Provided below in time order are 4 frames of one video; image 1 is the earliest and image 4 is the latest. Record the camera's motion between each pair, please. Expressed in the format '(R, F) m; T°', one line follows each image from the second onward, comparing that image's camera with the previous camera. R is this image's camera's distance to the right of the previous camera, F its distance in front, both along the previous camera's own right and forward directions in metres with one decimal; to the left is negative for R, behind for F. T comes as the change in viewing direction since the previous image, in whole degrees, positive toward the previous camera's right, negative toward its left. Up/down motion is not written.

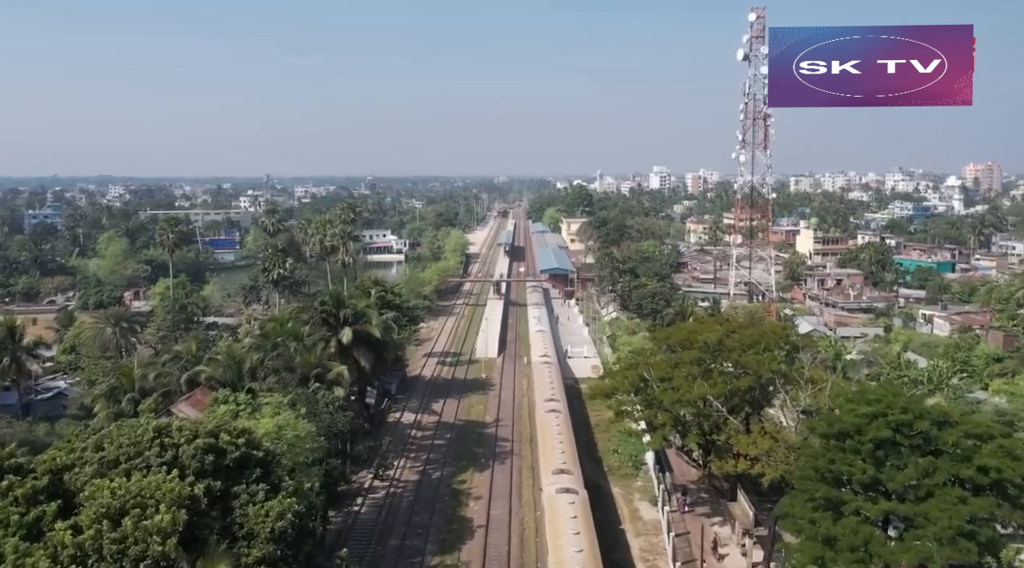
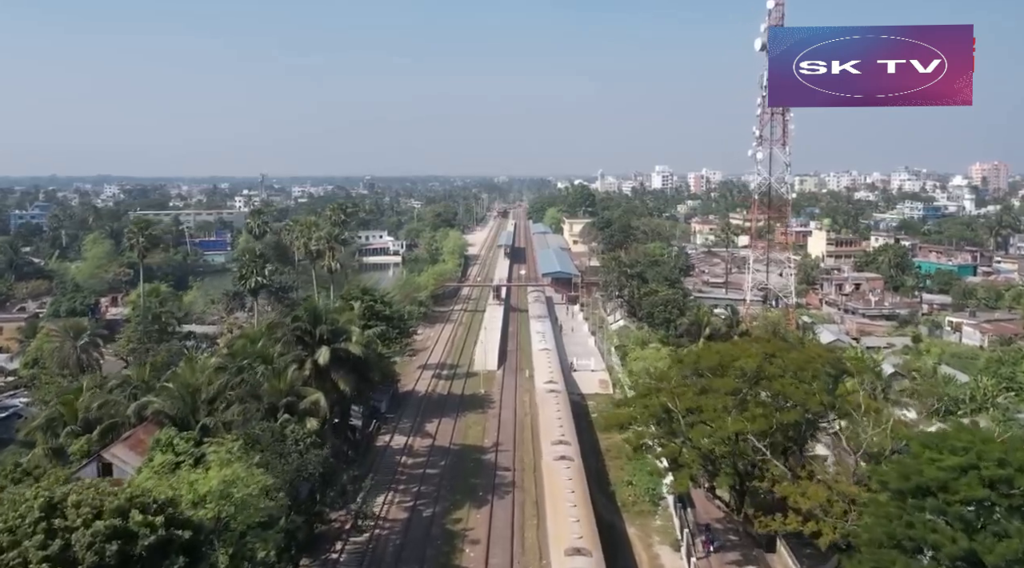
(0.0, +3.2) m; 0°
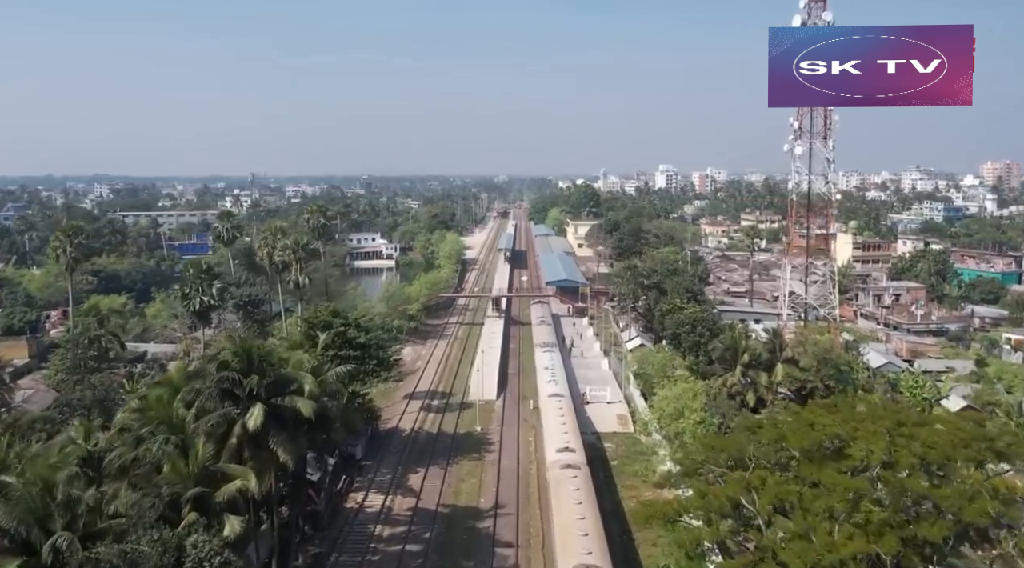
(-0.1, +5.8) m; 0°
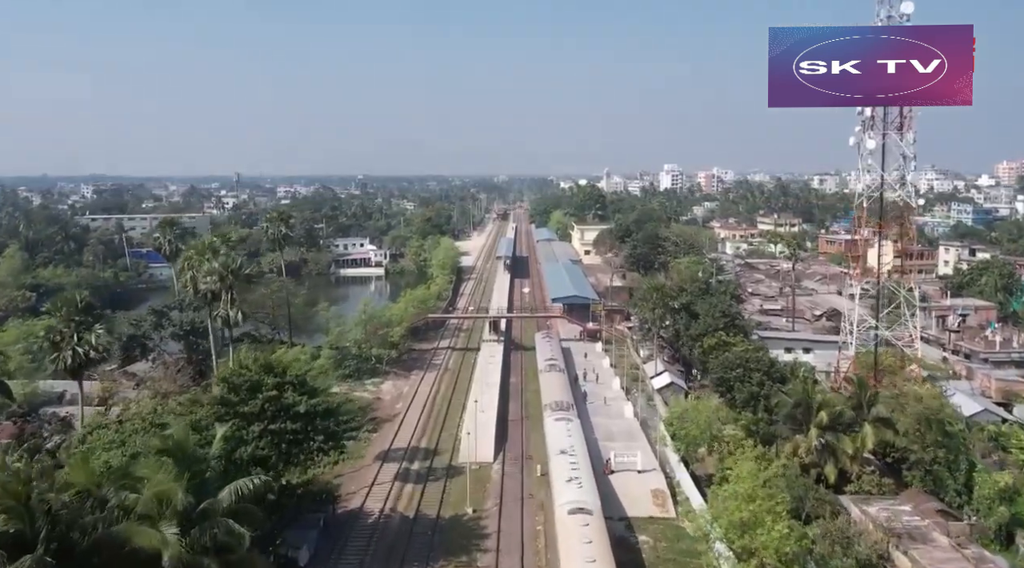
(0.0, +7.6) m; 0°
